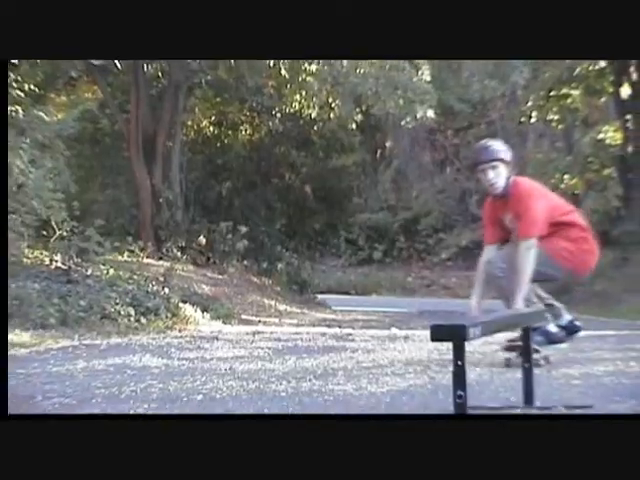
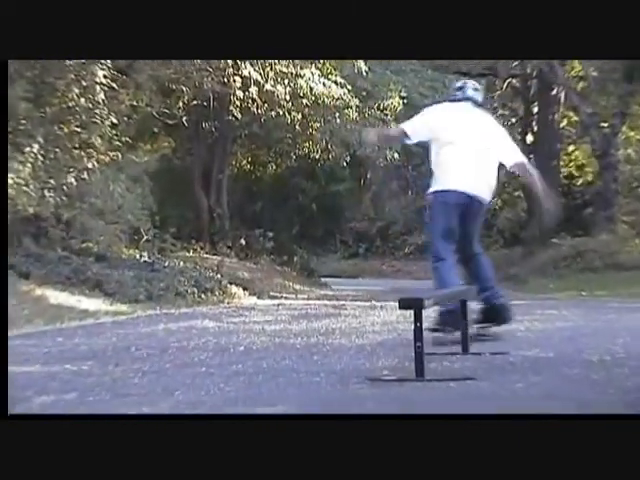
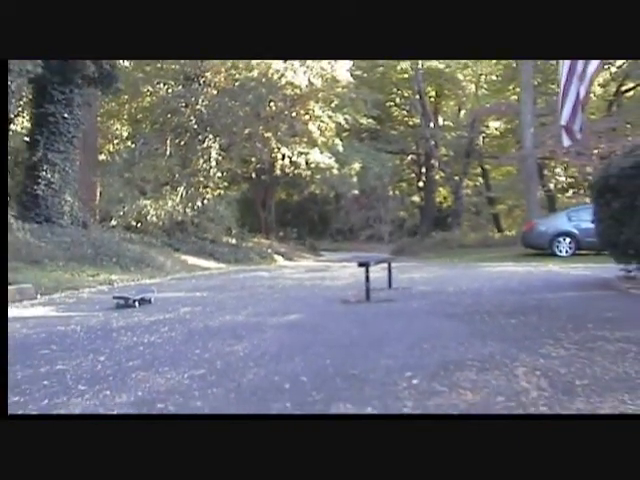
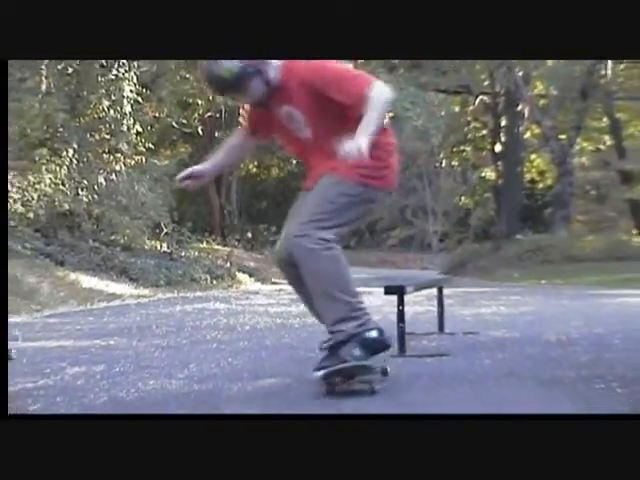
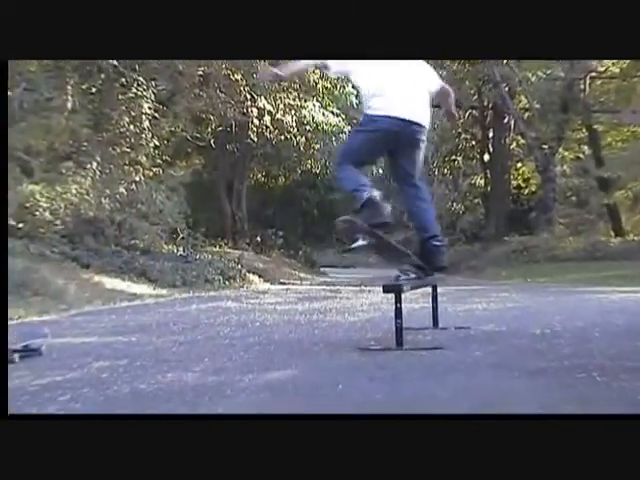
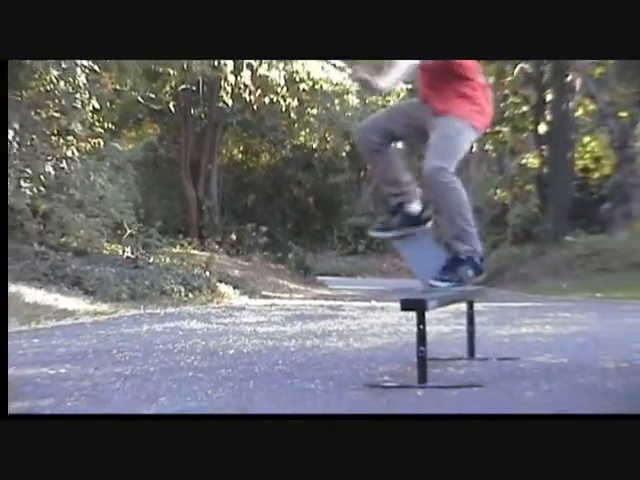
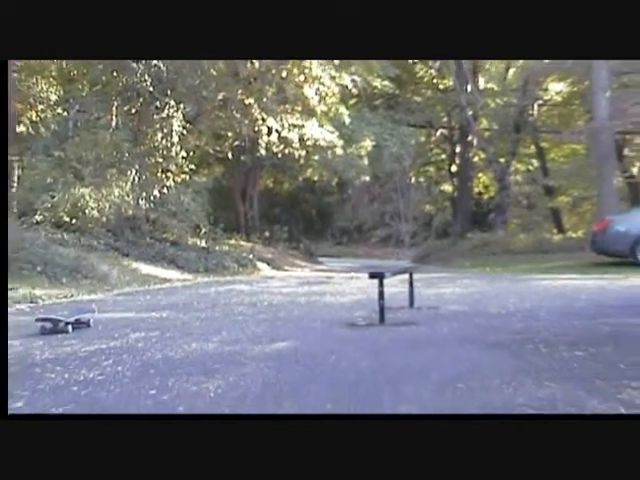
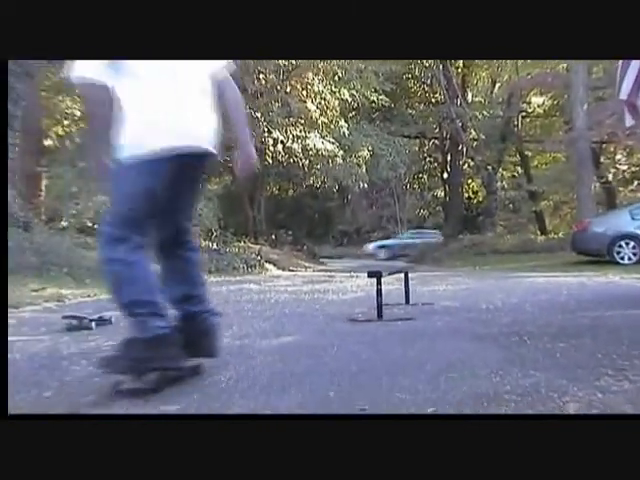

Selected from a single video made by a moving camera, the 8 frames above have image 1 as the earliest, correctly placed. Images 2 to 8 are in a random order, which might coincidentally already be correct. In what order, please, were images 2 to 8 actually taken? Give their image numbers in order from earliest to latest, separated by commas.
6, 4, 7, 3, 8, 5, 2
